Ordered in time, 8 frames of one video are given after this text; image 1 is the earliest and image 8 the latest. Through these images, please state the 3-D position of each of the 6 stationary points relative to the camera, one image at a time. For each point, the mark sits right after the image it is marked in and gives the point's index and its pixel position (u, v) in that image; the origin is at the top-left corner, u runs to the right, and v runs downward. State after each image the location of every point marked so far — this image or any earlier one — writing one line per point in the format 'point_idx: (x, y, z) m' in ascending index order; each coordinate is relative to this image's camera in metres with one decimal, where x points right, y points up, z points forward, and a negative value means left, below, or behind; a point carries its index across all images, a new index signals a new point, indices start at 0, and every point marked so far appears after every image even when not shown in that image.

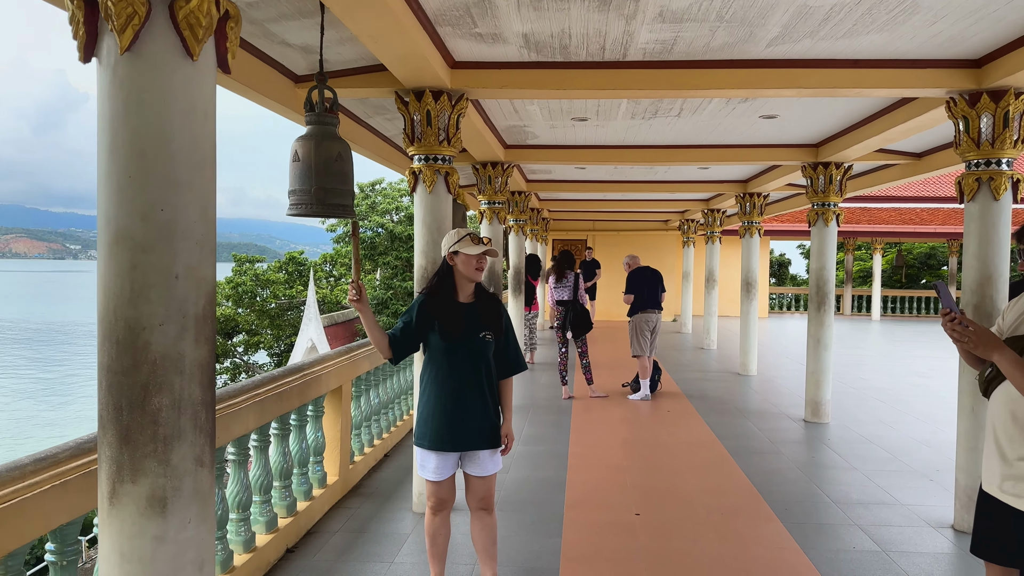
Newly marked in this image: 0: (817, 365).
0: (+3.1, -0.8, +7.6) m
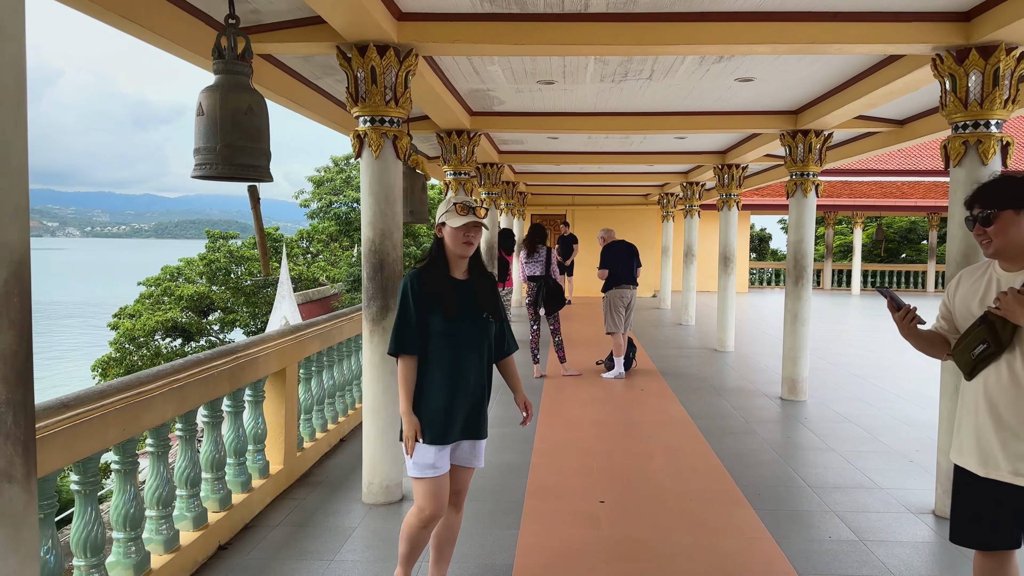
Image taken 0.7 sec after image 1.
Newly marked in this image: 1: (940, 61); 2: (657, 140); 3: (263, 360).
0: (+2.7, -0.5, +7.3) m
1: (+2.4, +1.3, +4.2) m
2: (+1.7, +1.8, +9.0) m
3: (-1.5, -0.4, +4.5) m
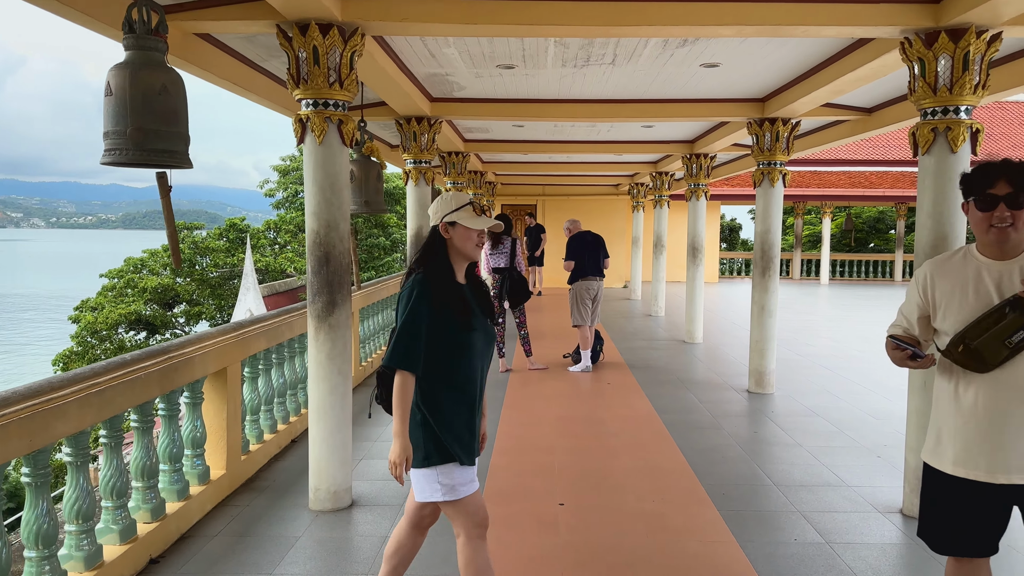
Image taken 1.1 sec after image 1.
0: (+2.4, -0.4, +7.2) m
1: (+2.1, +1.3, +4.1) m
2: (+1.3, +1.9, +8.8) m
3: (-1.7, -0.4, +4.2) m
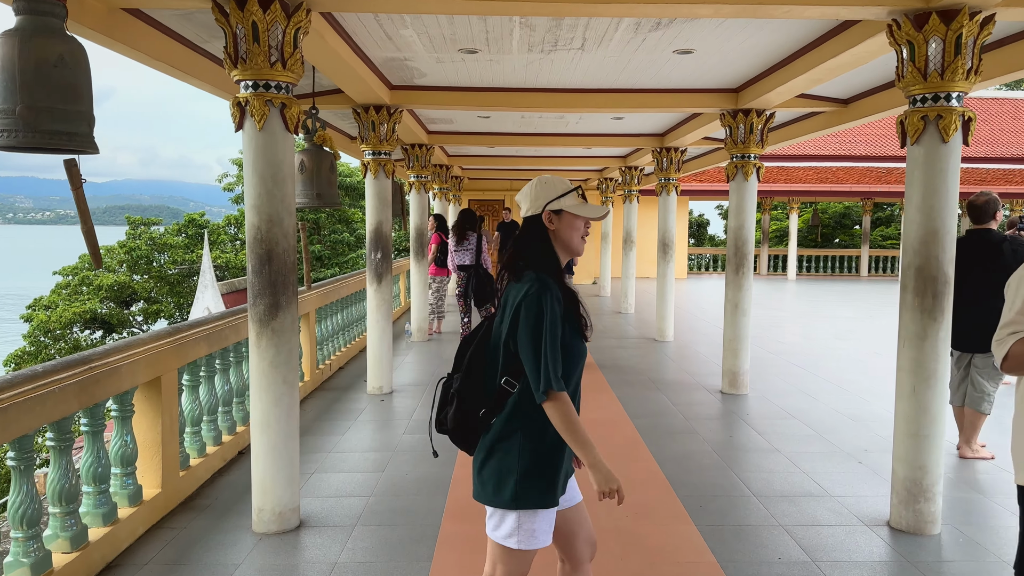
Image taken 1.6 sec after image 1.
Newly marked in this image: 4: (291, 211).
0: (+2.1, -0.4, +6.9) m
1: (+1.9, +1.3, +3.8) m
2: (+0.9, +1.9, +8.5) m
3: (-1.9, -0.4, +3.8) m
4: (-1.1, +0.4, +3.8) m
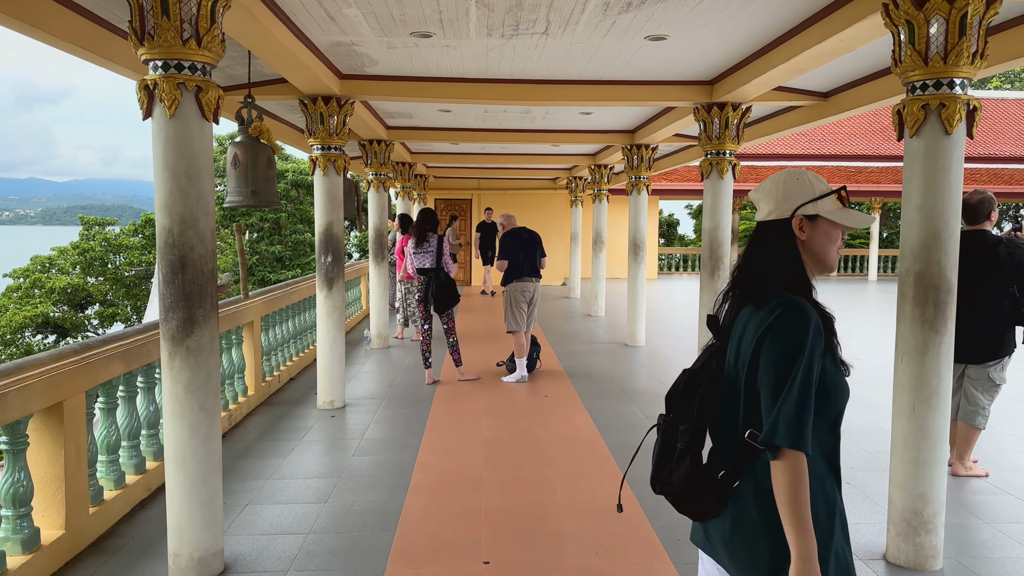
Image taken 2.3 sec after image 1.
0: (+1.7, -0.5, +6.5) m
1: (+1.7, +1.3, +3.4) m
2: (+0.5, +1.8, +8.0) m
3: (-2.1, -0.5, +3.2) m
4: (-1.3, +0.3, +3.3) m
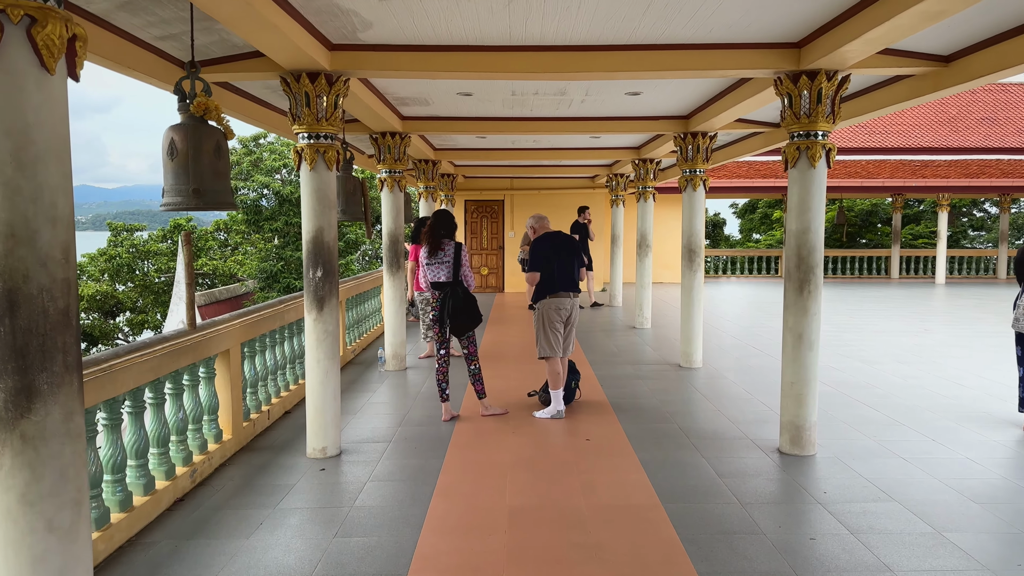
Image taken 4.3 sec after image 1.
0: (+2.0, -0.6, +5.2) m
1: (+1.8, +1.2, +2.1) m
2: (+0.8, +1.7, +6.7) m
3: (-2.1, -0.6, +2.1) m
4: (-1.3, +0.2, +2.1) m
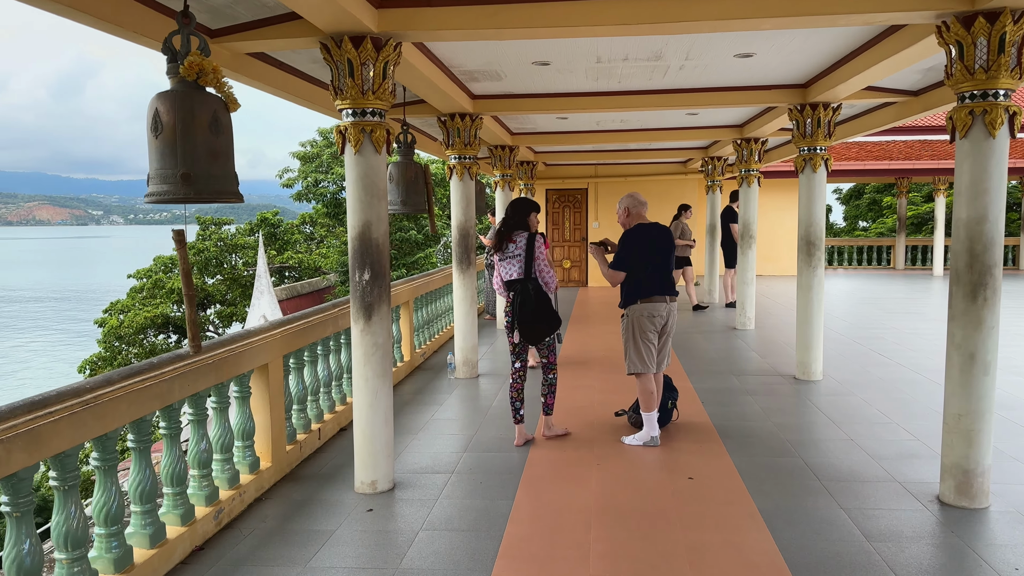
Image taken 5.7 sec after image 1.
0: (+2.4, -0.6, +4.0) m
1: (+1.9, +1.1, +0.9) m
2: (+1.5, +1.7, +5.7) m
3: (-1.9, -0.7, +1.4) m
4: (-1.1, +0.1, +1.3) m
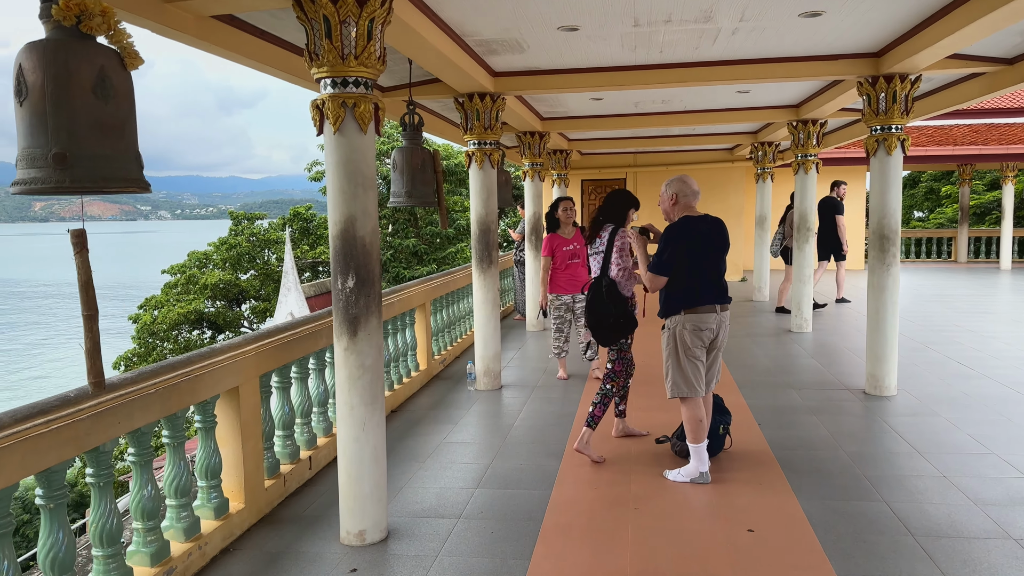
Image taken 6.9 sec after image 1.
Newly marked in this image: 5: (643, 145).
0: (+2.5, -0.6, +3.1) m
1: (+1.8, +1.0, 0.0) m
2: (+1.6, +1.7, +4.8) m
3: (-2.0, -0.7, +0.7) m
4: (-1.2, +0.1, +0.5) m
5: (+2.2, +2.4, +12.5) m
